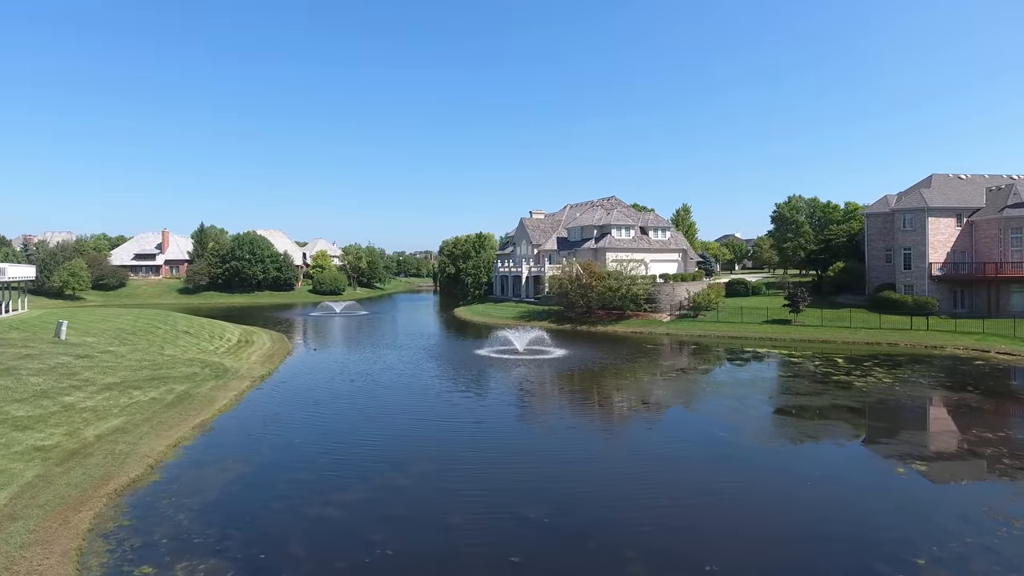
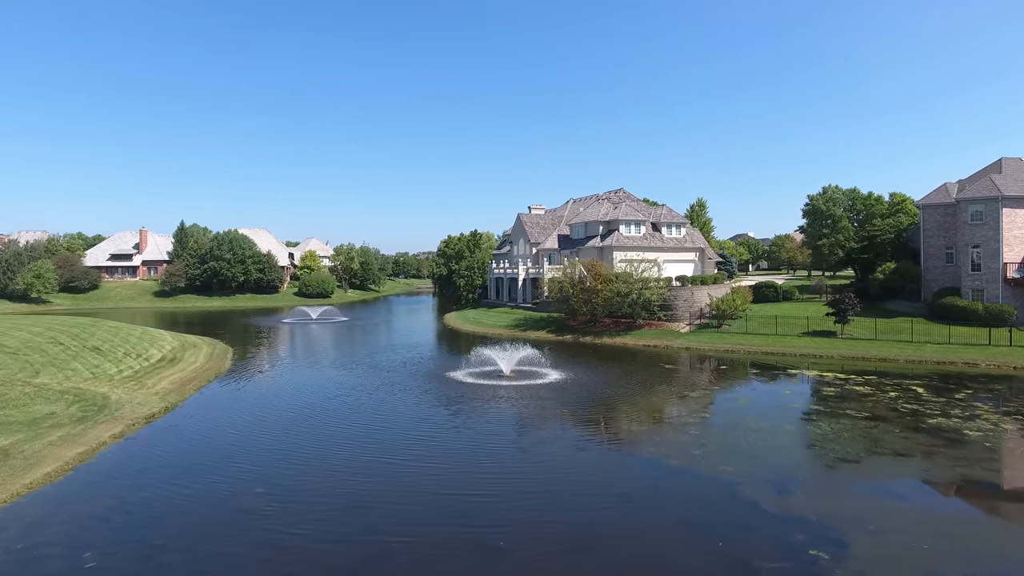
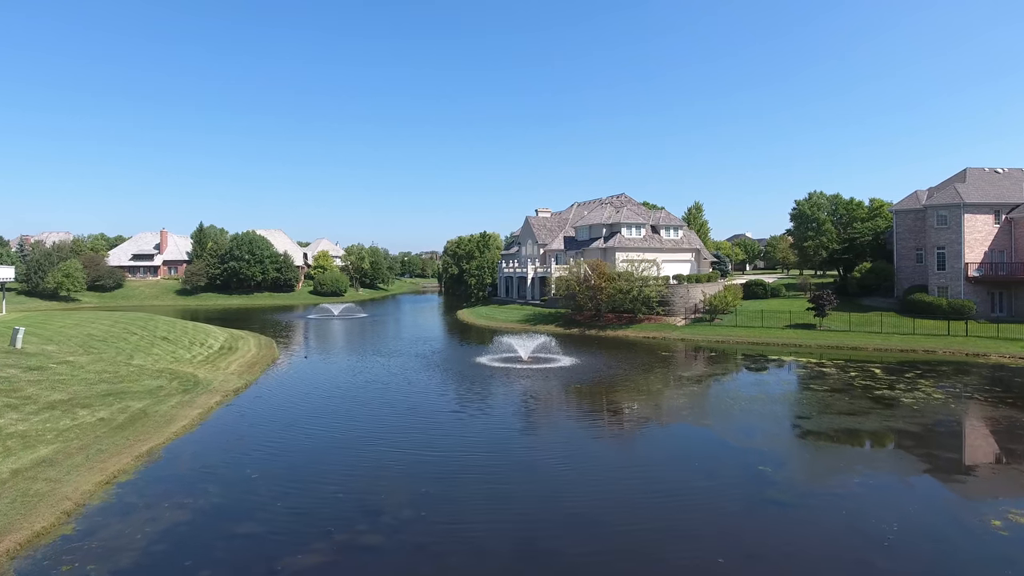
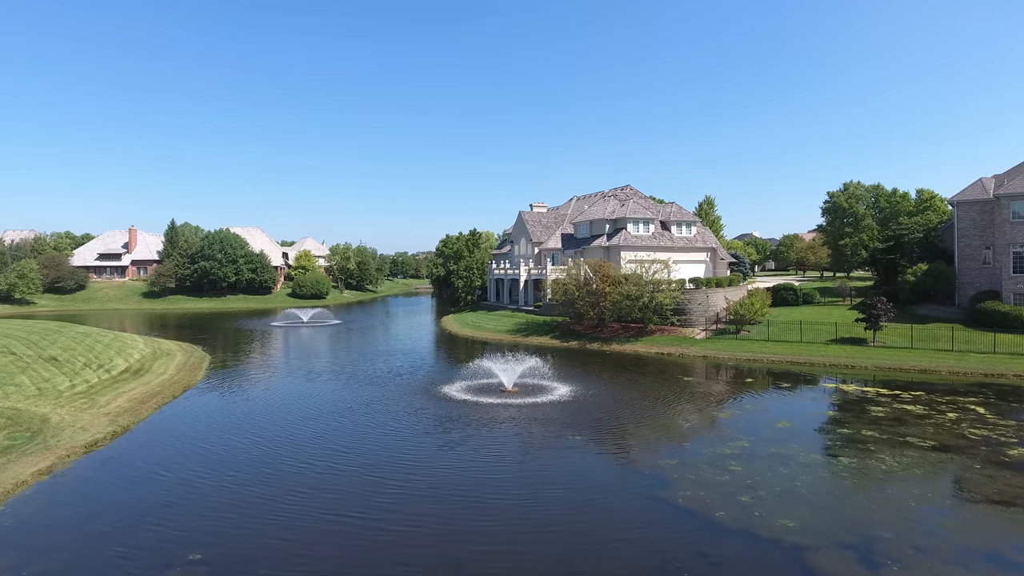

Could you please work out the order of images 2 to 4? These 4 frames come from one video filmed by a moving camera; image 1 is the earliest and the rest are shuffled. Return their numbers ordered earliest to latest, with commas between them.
3, 2, 4
